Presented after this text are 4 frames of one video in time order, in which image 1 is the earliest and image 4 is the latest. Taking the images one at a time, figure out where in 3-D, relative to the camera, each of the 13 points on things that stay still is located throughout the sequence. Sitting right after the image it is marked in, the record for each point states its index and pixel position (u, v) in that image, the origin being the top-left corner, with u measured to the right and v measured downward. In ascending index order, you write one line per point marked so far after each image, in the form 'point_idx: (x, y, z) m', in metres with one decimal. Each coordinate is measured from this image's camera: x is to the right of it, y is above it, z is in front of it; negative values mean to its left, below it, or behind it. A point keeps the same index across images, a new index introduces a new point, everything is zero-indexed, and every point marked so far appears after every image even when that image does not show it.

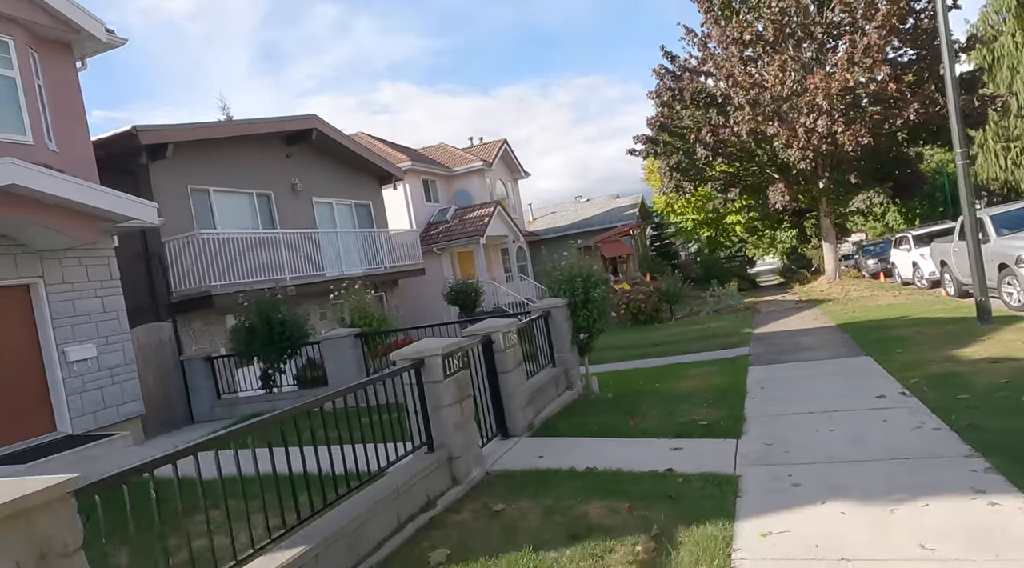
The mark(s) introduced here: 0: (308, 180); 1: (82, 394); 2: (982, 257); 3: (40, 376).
0: (-5.2, +2.7, +19.1) m
1: (-6.0, -1.5, +10.5) m
2: (+8.6, +0.5, +13.6) m
3: (-6.4, -1.2, +10.0) m
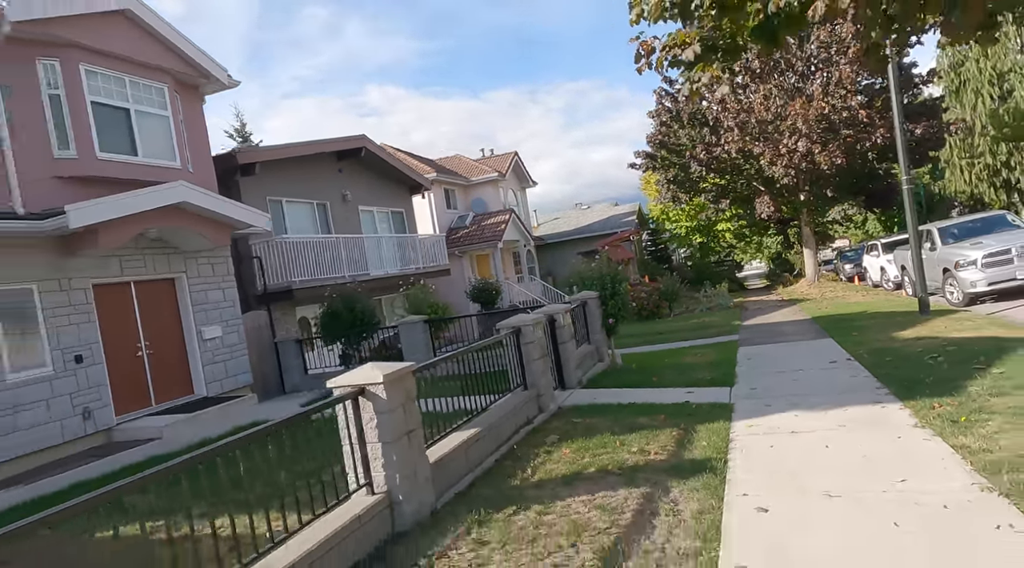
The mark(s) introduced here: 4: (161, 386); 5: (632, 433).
0: (-4.6, +2.7, +21.9) m
1: (-5.3, -1.4, +13.3) m
2: (+9.3, +0.5, +16.6) m
3: (-5.6, -1.1, +12.8) m
4: (-5.7, -1.7, +12.2) m
5: (+1.1, -1.4, +7.2) m
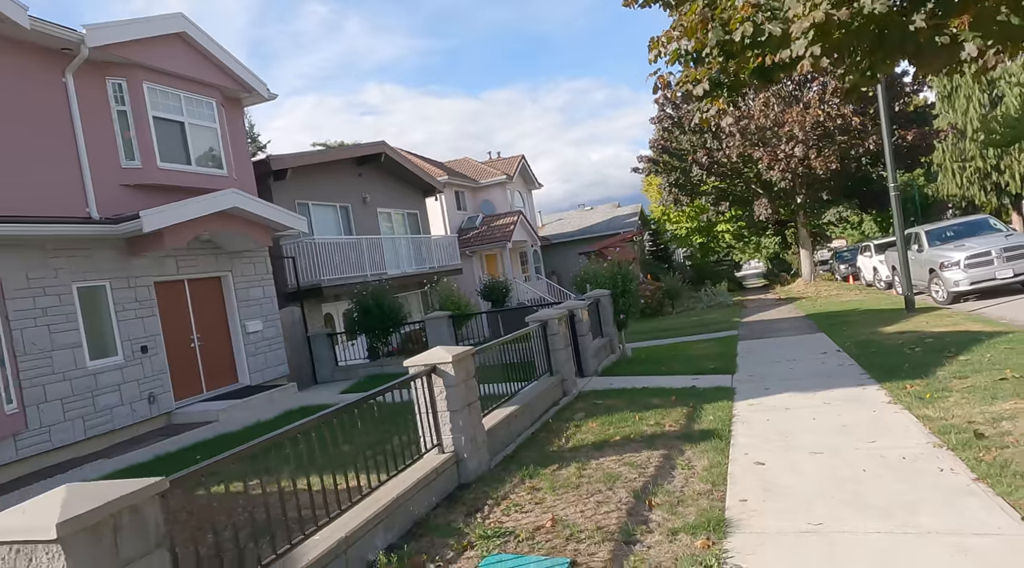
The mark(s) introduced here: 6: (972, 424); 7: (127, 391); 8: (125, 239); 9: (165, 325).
0: (-4.2, +2.8, +23.0) m
1: (-4.9, -1.4, +14.4) m
2: (+9.6, +0.5, +17.8) m
3: (-5.3, -1.1, +13.9) m
4: (-5.4, -1.6, +13.4) m
5: (+1.5, -1.4, +8.3) m
6: (+3.6, -1.1, +5.9) m
7: (-5.8, -1.6, +11.3) m
8: (-5.9, +0.7, +11.4) m
9: (-5.7, -0.7, +12.4) m
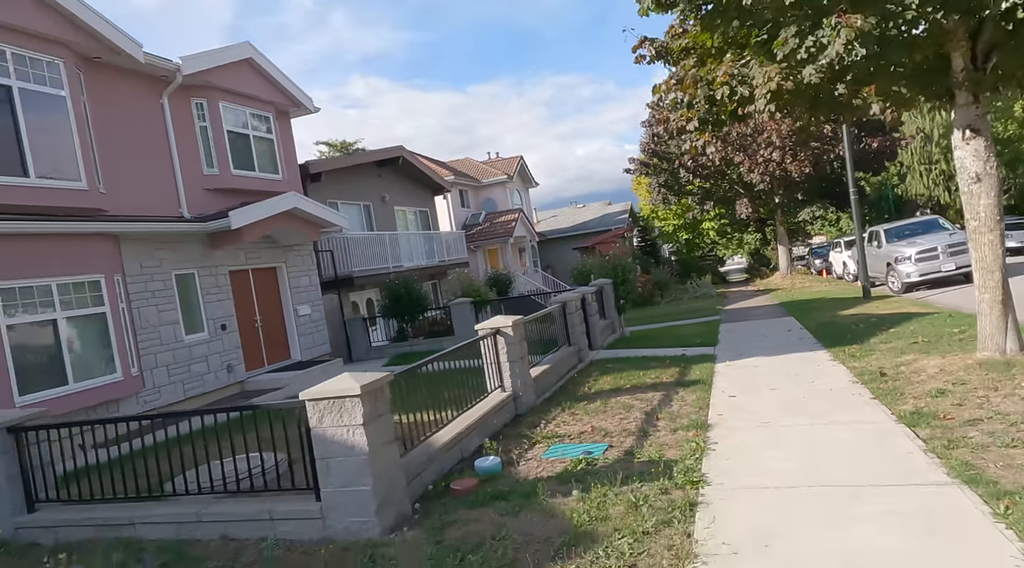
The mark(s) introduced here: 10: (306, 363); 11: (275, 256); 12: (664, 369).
0: (-4.1, +3.1, +25.3) m
1: (-4.6, -1.1, +16.7) m
2: (+9.9, +0.7, +20.3) m
3: (-4.9, -0.9, +16.2) m
4: (-5.0, -1.4, +15.6) m
5: (+2.0, -1.2, +10.7) m
6: (+4.1, -0.9, +8.3) m
7: (-5.4, -1.4, +13.5) m
8: (-5.5, +0.9, +13.6) m
9: (-5.4, -0.5, +14.7) m
10: (-4.3, -1.7, +16.0) m
11: (-5.0, +0.6, +15.9) m
12: (+2.1, -1.2, +10.6) m
